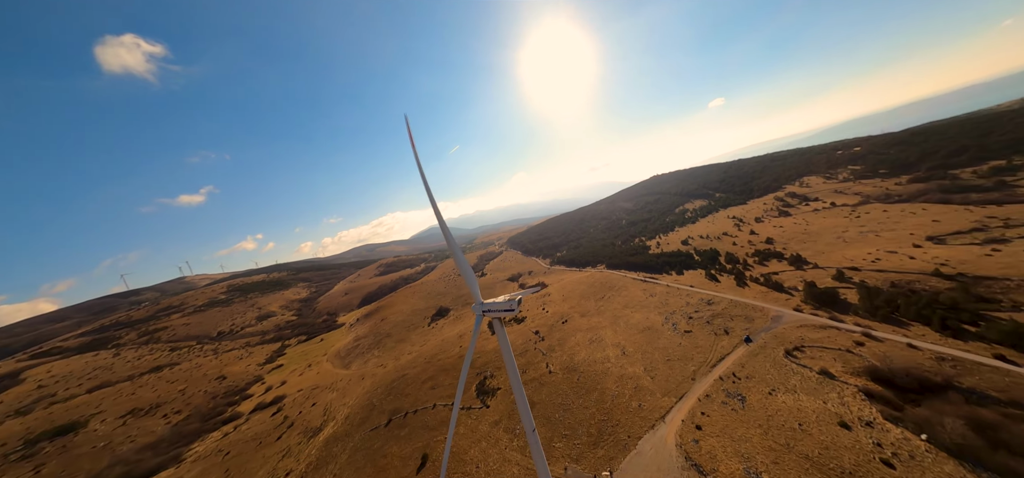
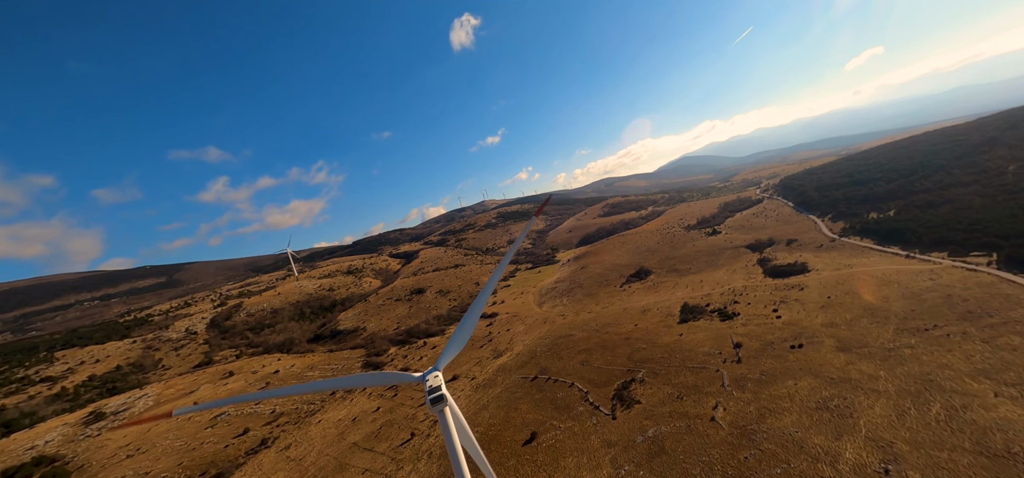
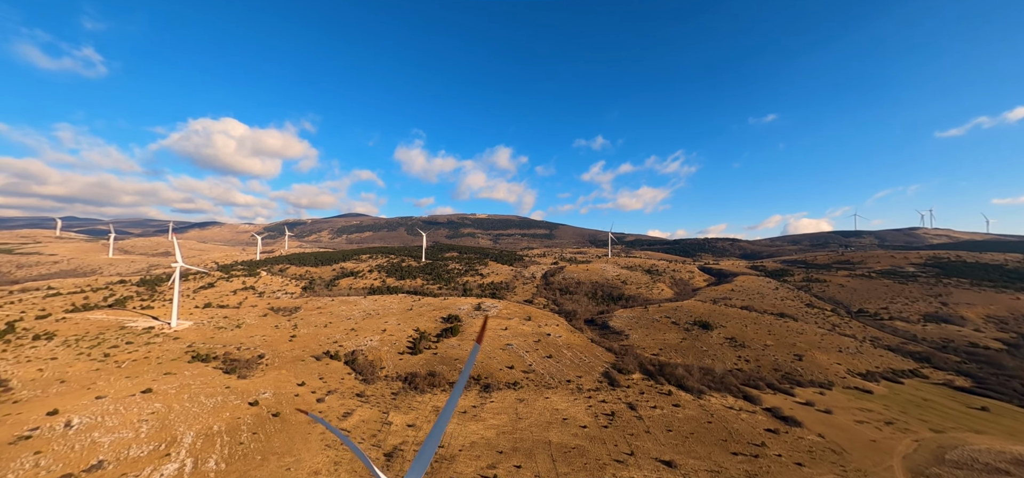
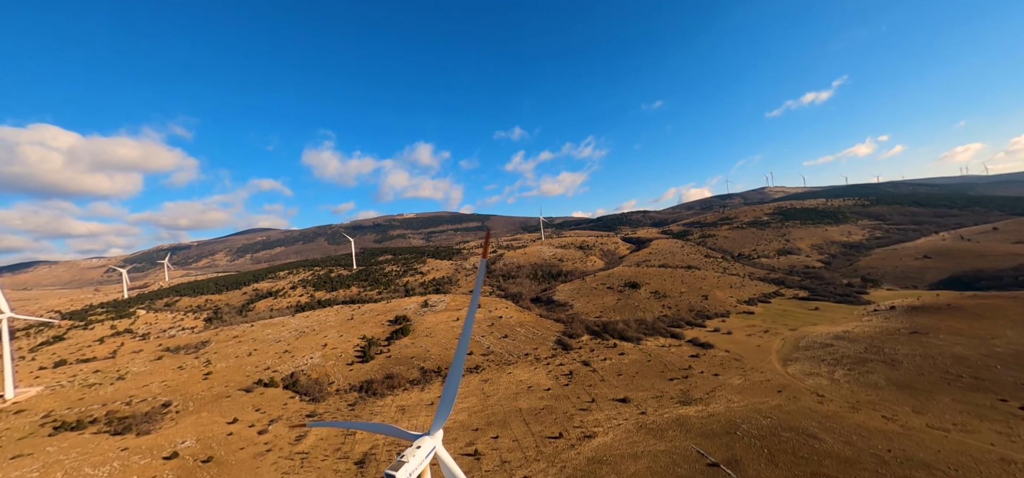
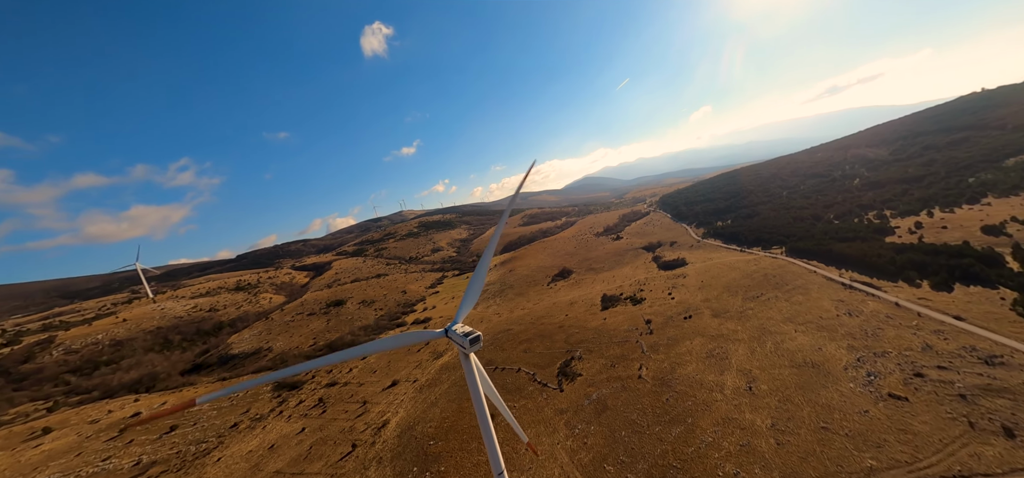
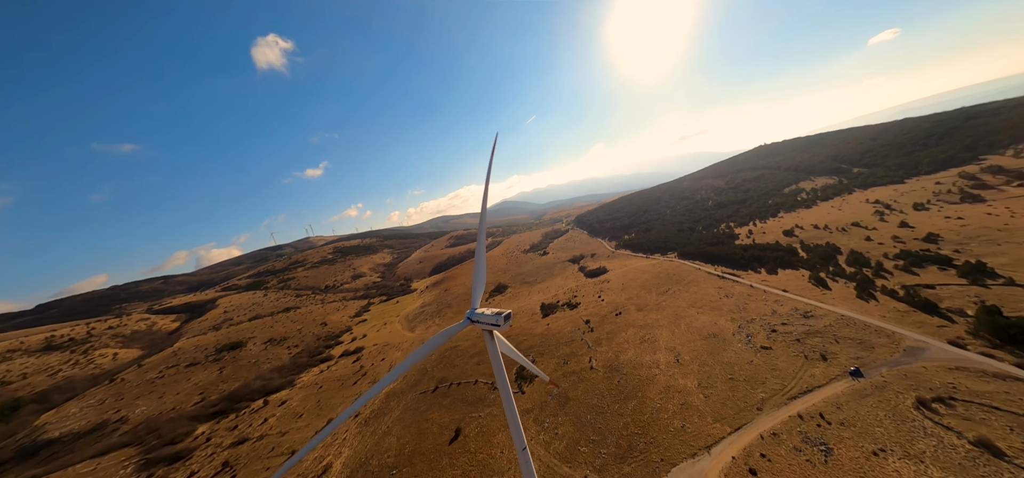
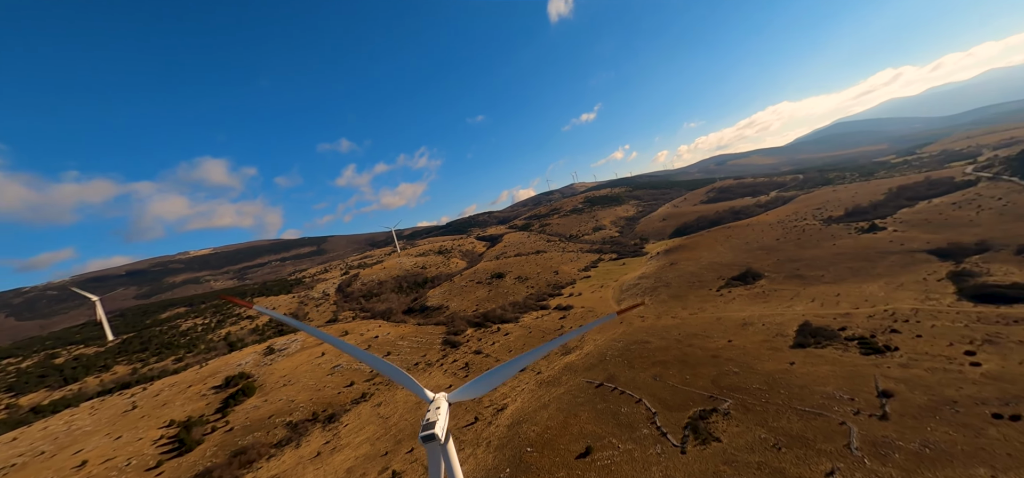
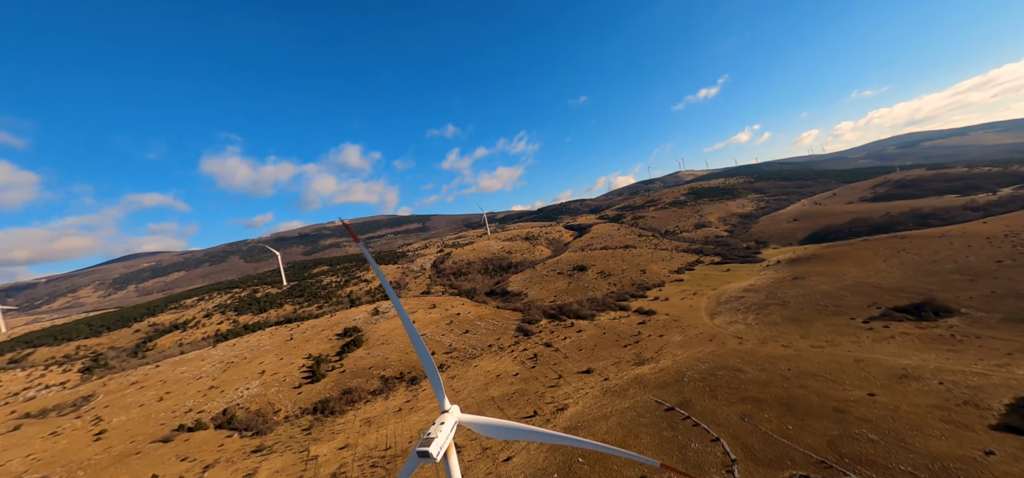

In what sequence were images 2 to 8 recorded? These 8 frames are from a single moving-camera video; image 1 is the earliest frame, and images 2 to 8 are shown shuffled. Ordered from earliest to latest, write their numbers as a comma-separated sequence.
6, 5, 2, 7, 8, 4, 3
